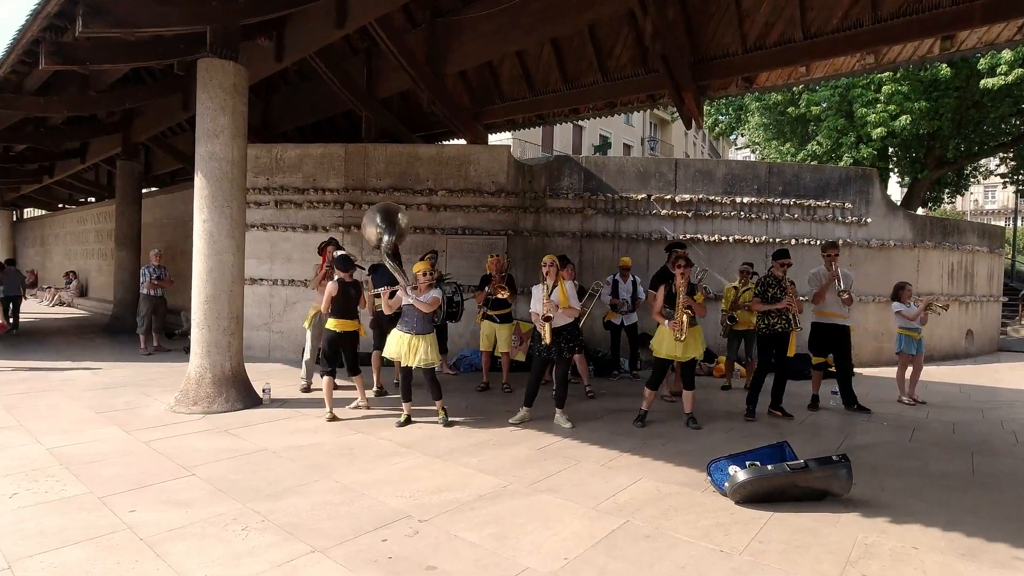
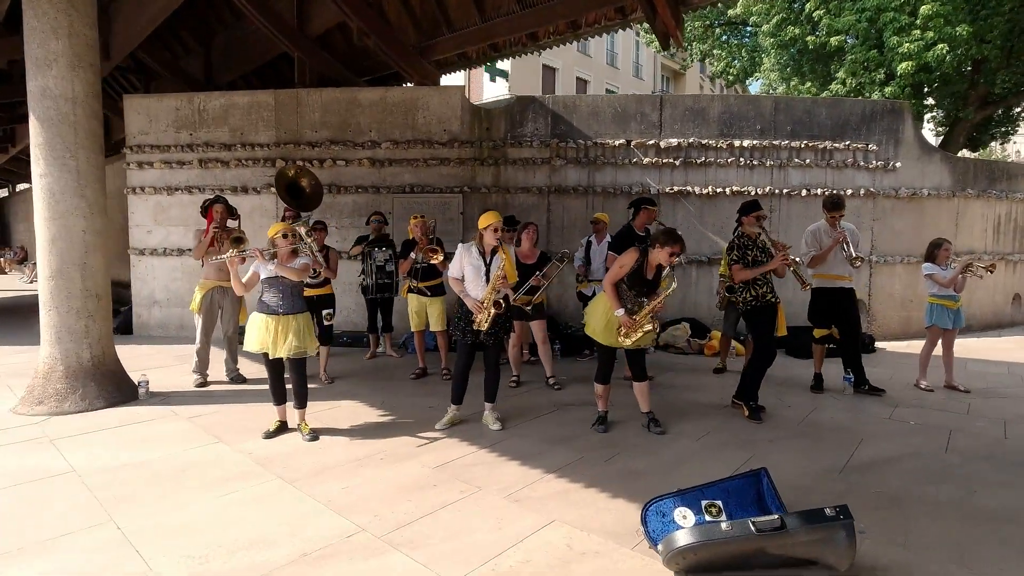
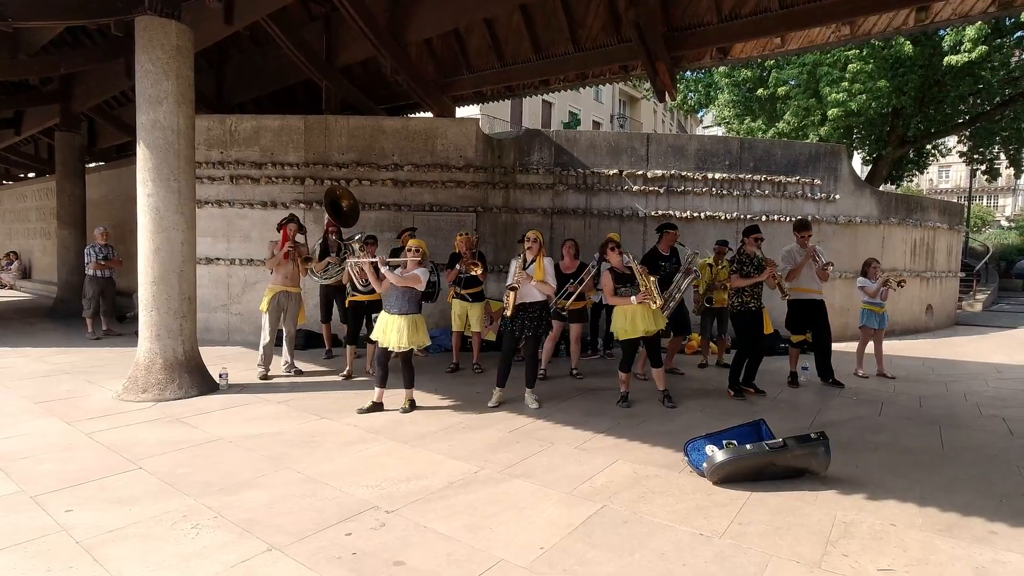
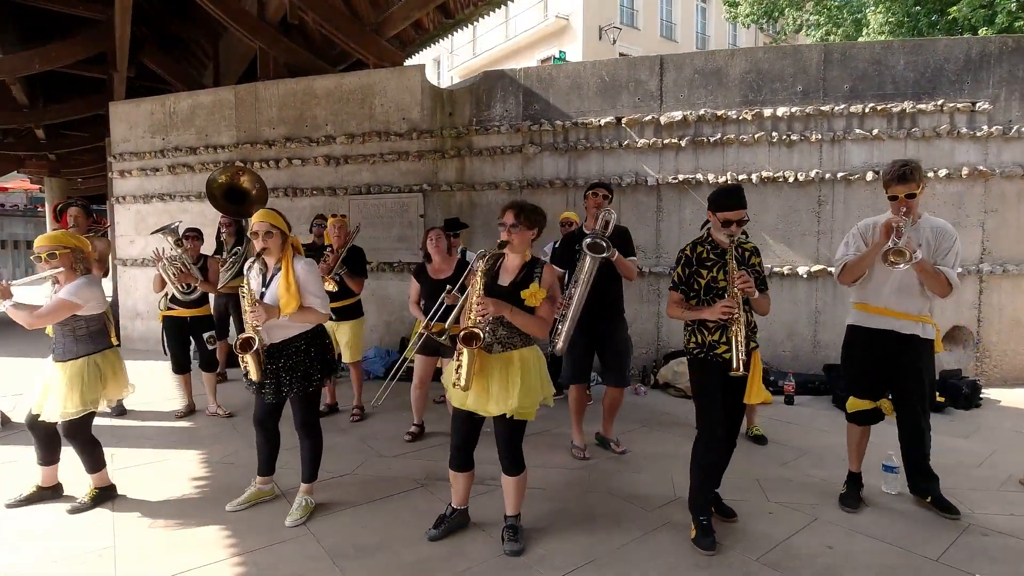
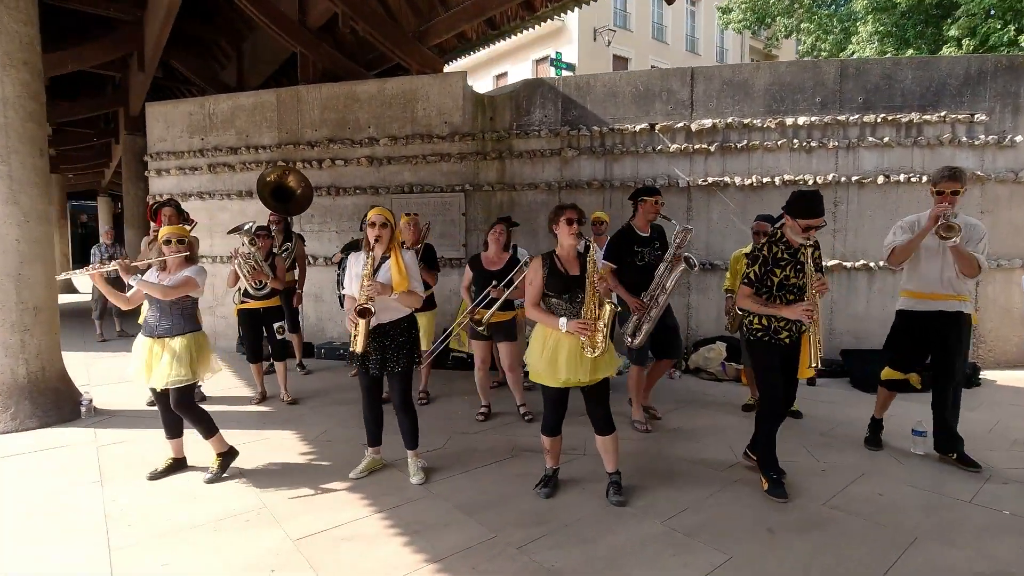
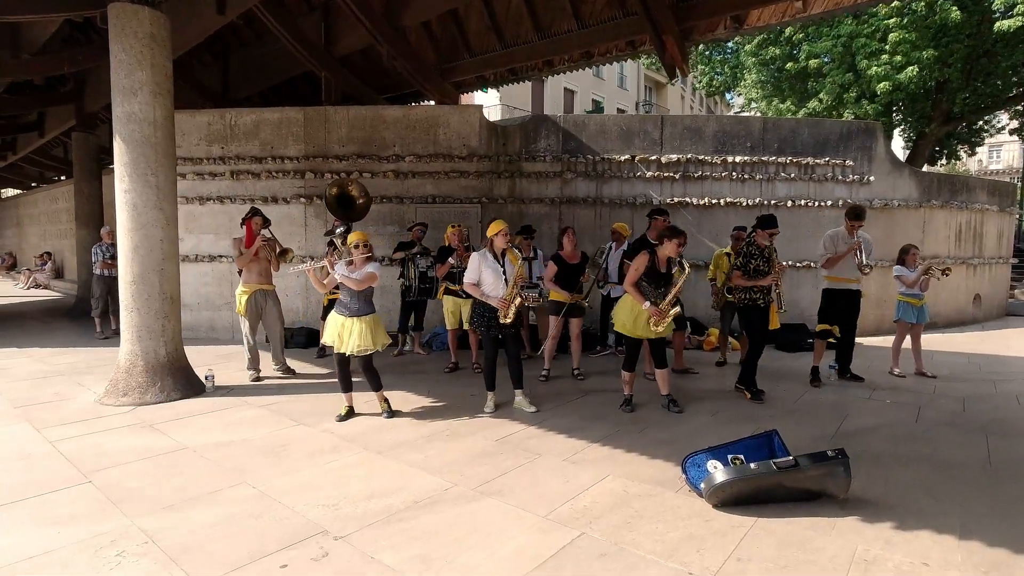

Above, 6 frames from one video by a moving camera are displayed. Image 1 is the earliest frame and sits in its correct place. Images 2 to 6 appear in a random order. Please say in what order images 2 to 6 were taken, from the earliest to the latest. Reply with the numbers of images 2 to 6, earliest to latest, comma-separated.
3, 6, 2, 5, 4
